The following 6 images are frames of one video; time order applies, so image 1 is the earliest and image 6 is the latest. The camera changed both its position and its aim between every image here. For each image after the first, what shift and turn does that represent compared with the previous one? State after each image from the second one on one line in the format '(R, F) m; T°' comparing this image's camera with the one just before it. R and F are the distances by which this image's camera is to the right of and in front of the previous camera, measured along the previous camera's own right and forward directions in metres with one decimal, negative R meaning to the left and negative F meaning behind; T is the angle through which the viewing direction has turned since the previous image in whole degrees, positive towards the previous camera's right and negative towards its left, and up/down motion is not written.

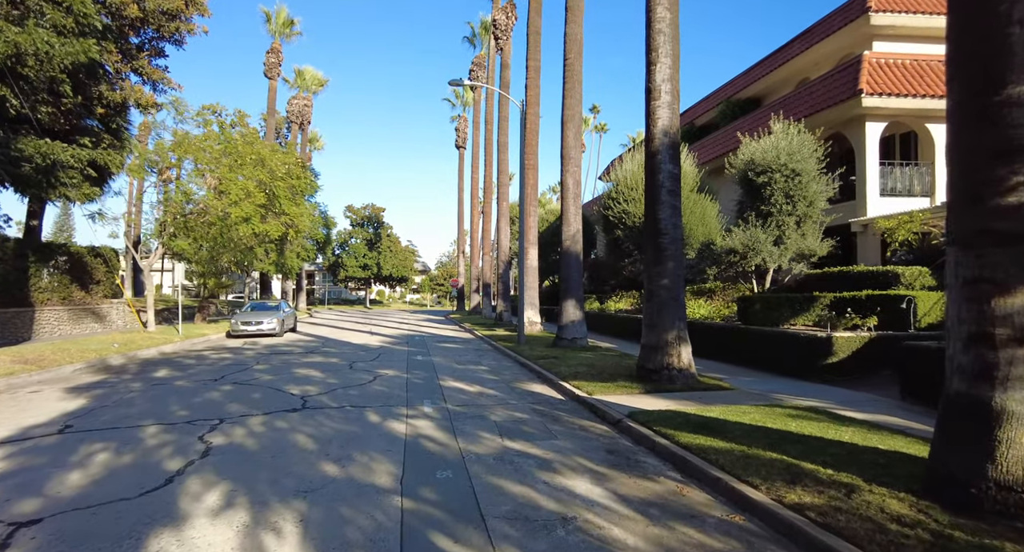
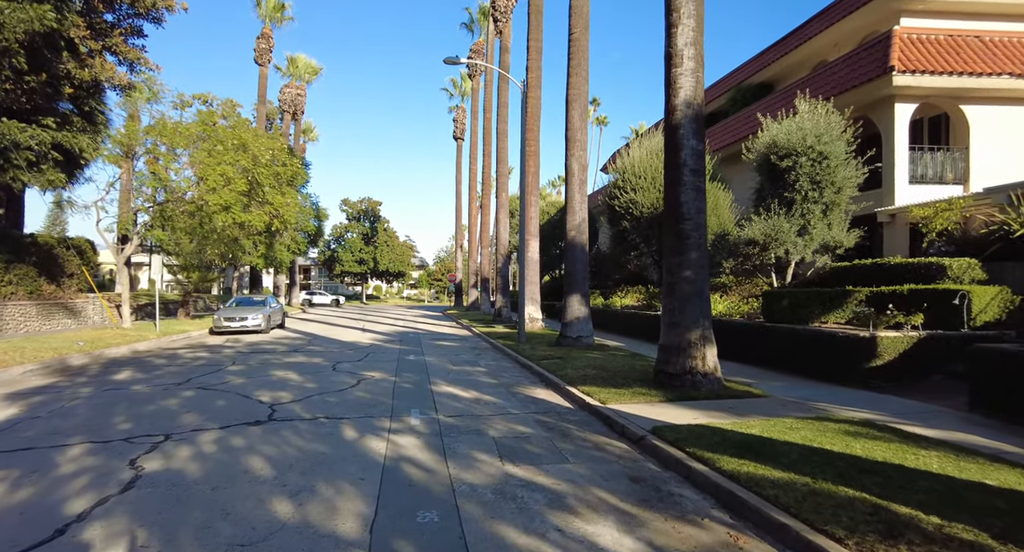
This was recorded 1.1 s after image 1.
(0.0, +1.3) m; 0°
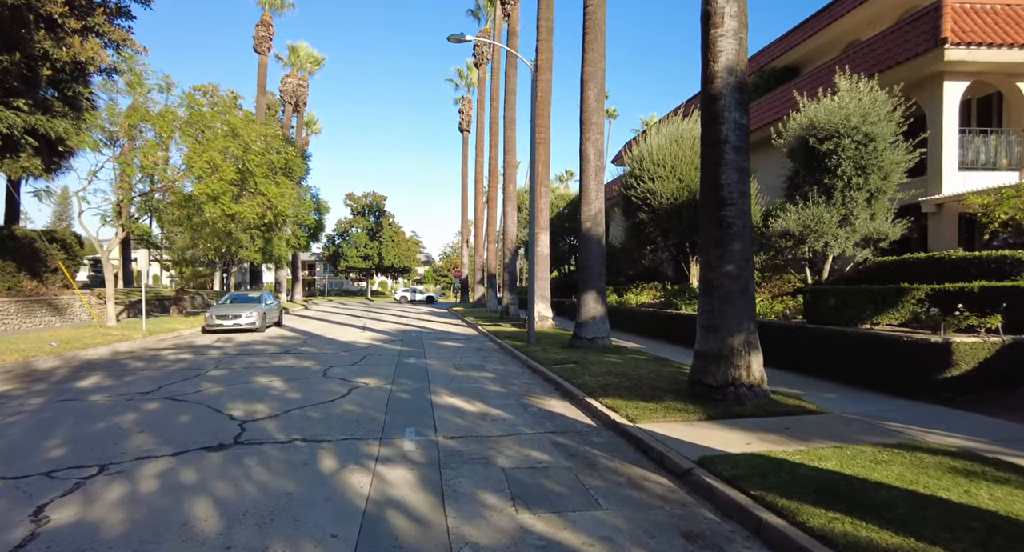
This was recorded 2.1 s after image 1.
(-0.1, +1.3) m; -1°
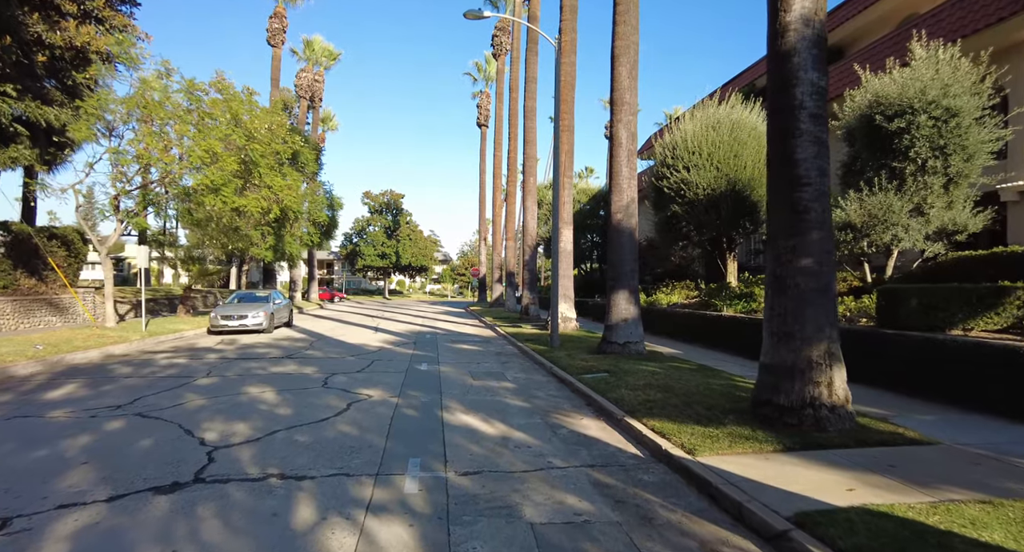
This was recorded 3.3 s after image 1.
(-0.1, +1.4) m; -2°
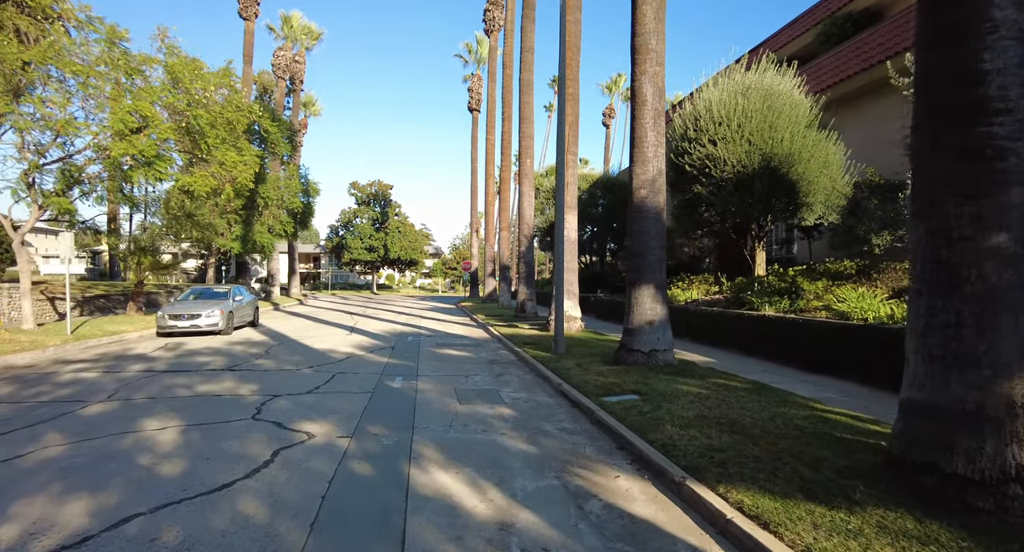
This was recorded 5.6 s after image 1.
(-0.1, +2.6) m; +1°
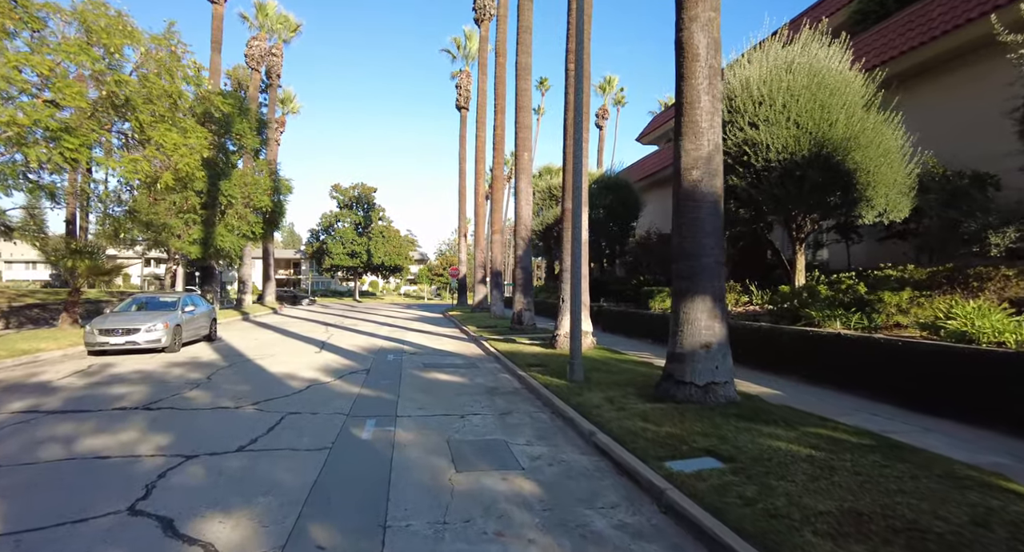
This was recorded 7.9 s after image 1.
(-0.4, +2.5) m; +2°
